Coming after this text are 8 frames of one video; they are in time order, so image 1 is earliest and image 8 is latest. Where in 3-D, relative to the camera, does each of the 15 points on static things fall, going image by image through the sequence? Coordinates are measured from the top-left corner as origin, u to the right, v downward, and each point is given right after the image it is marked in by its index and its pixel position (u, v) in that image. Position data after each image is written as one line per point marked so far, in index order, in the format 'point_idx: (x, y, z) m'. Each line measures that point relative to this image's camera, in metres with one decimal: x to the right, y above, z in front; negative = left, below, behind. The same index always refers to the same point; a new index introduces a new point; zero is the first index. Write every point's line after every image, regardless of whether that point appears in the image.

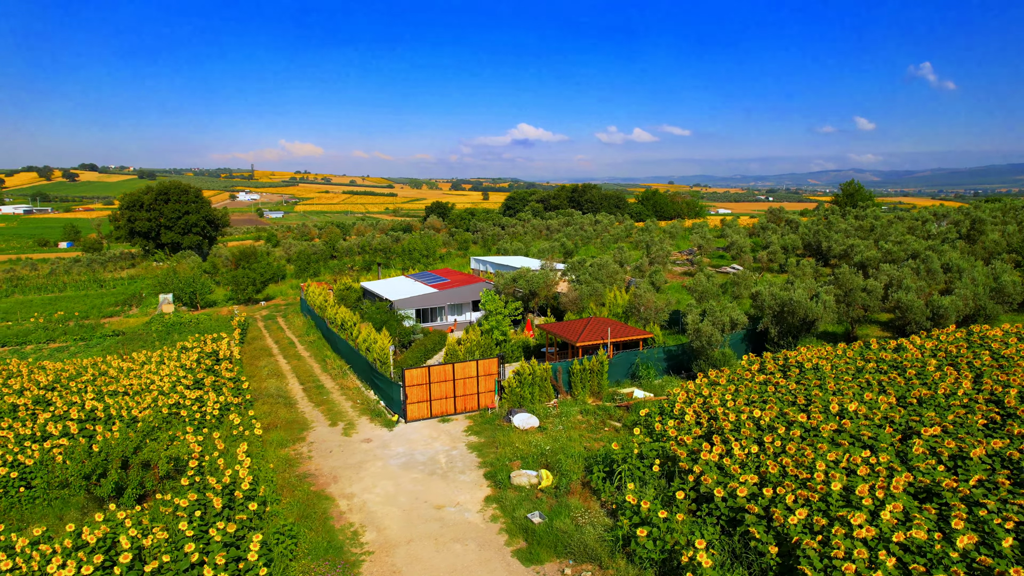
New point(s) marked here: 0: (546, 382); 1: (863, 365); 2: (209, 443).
0: (+0.7, -2.1, +14.2) m
1: (+6.7, -1.5, +12.6) m
2: (-5.2, -2.7, +11.2) m
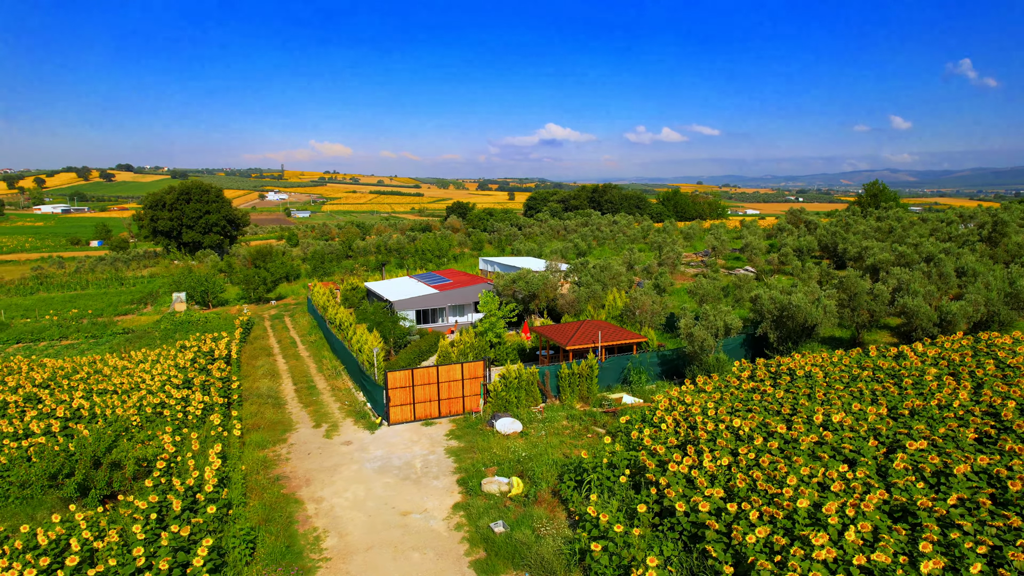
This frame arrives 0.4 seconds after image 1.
0: (+0.5, -2.1, +13.9) m
1: (+6.4, -1.6, +12.1) m
2: (-5.6, -2.7, +11.2) m
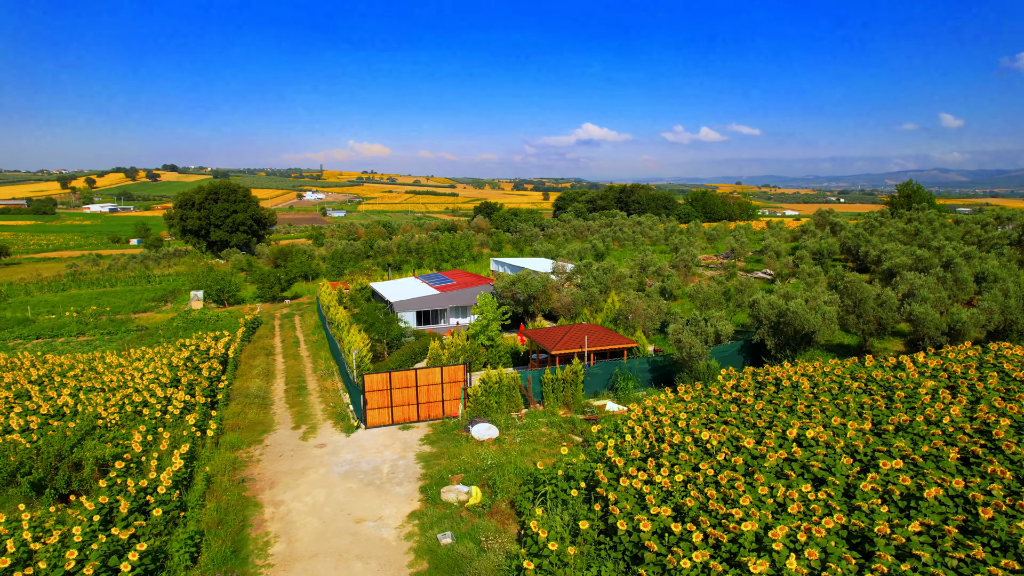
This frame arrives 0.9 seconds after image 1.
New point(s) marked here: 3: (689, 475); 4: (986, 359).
0: (+0.1, -2.2, +13.6) m
1: (+5.9, -1.7, +11.4) m
2: (-6.2, -2.7, +11.2) m
3: (+2.2, -2.4, +8.4) m
4: (+8.9, -1.3, +12.3) m
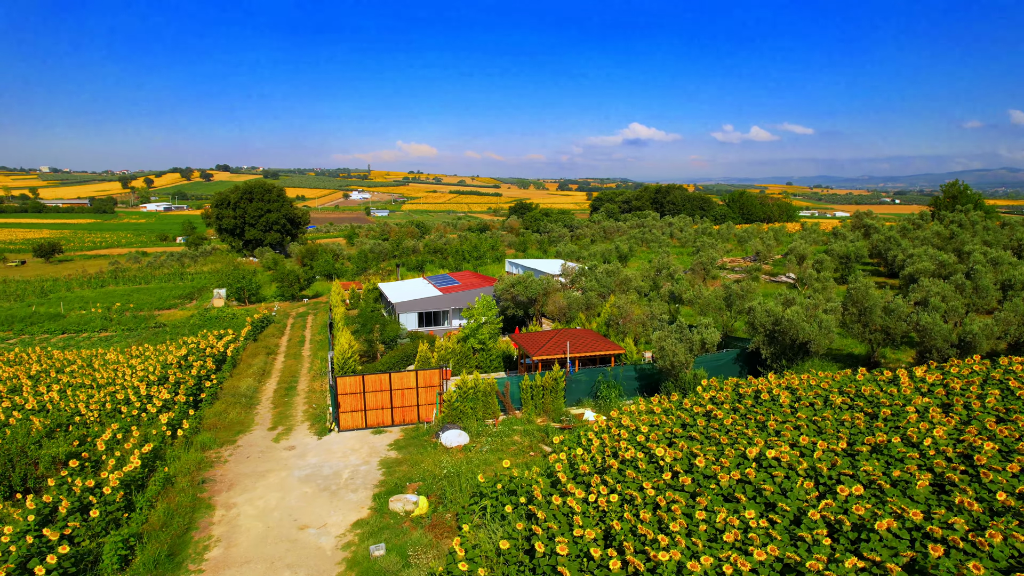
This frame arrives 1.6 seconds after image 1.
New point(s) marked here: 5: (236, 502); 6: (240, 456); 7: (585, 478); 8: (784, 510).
0: (-0.4, -2.2, +13.3) m
1: (+5.2, -1.8, +10.7) m
2: (-6.8, -2.7, +11.3) m
3: (+1.4, -2.5, +7.9) m
4: (+8.3, -1.5, +11.3) m
5: (-4.3, -3.4, +10.2) m
6: (-5.1, -3.1, +12.2) m
7: (+0.9, -2.5, +8.7) m
8: (+3.0, -2.5, +7.5) m
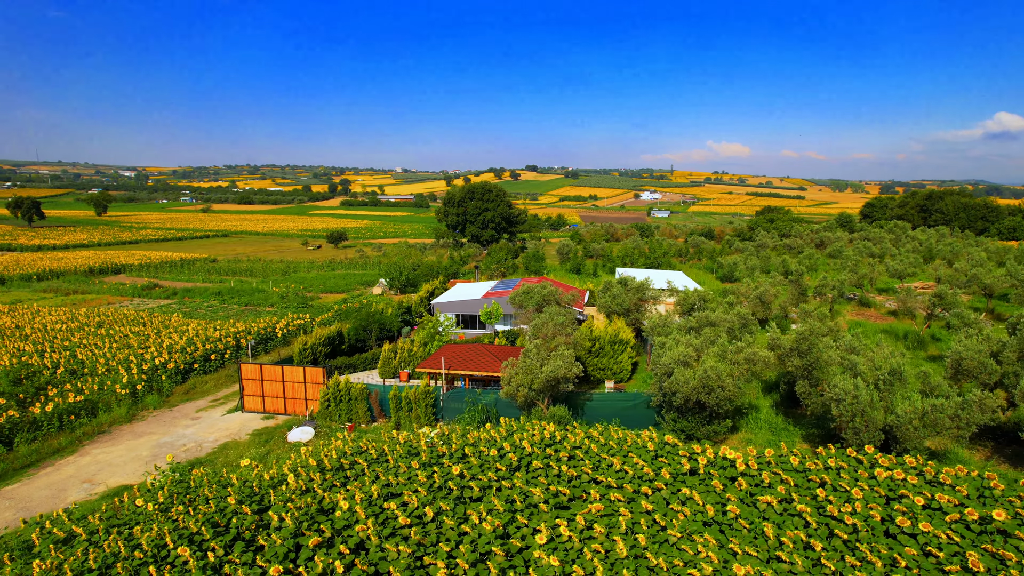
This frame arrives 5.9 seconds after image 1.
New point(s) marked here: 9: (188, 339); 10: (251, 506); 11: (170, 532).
0: (-3.1, -2.4, +13.4) m
1: (+0.8, -2.3, +8.6) m
2: (-9.7, -2.3, +14.4) m
3: (-3.9, -2.7, +7.8) m
4: (+3.8, -2.2, +7.8) m
5: (-8.0, -3.1, +12.4) m
6: (-7.8, -2.9, +14.4) m
7: (-3.9, -2.6, +8.7) m
8: (-2.6, -2.8, +6.7) m
9: (-9.5, -1.5, +19.2) m
10: (-3.1, -2.6, +7.8) m
11: (-3.7, -2.7, +7.2) m
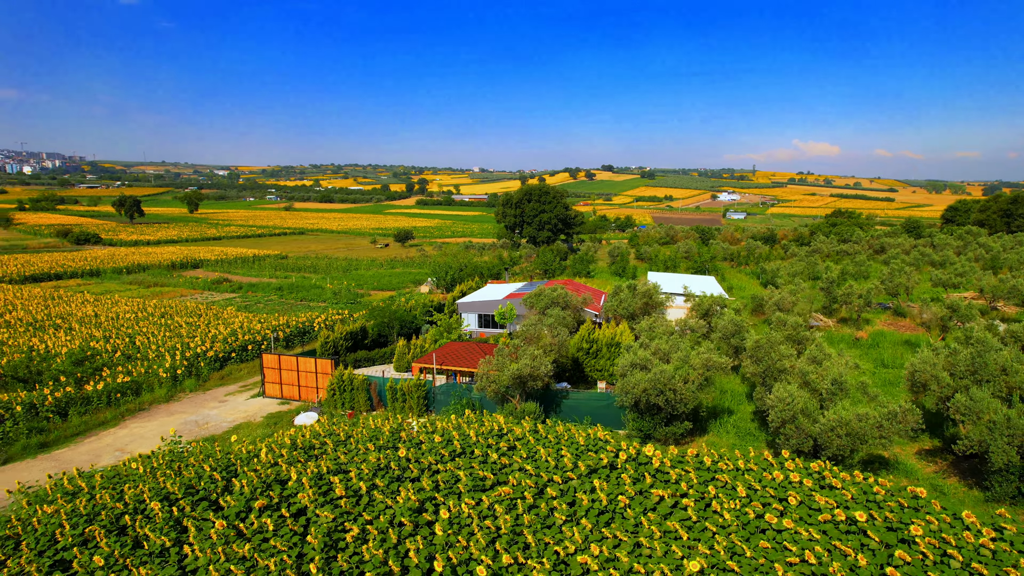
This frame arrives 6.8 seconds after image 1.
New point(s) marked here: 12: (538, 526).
0: (-3.4, -2.4, +14.7) m
1: (0.0, -2.4, +9.5) m
2: (-9.8, -2.2, +16.5) m
3: (-4.8, -2.6, +9.2) m
4: (+2.9, -2.4, +8.3) m
5: (-8.4, -3.0, +14.2) m
6: (-8.0, -2.8, +16.3) m
7: (-4.8, -2.6, +10.1) m
8: (-3.7, -2.8, +7.9) m
9: (-9.0, -1.3, +21.1) m
10: (-4.0, -2.6, +9.2) m
11: (-4.7, -2.7, +8.6) m
12: (+0.3, -2.6, +7.3) m
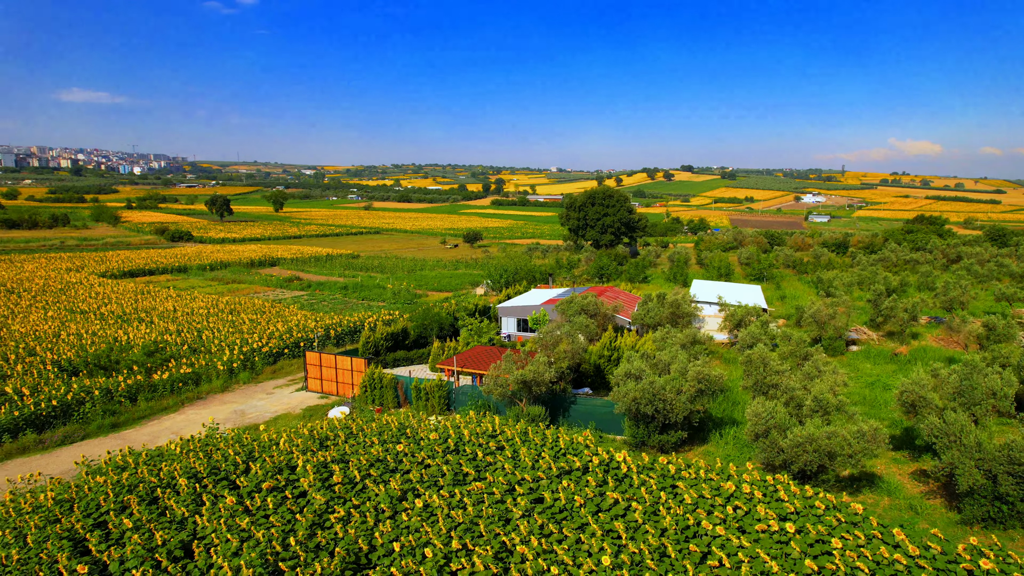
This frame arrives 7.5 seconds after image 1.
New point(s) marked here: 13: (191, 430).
0: (-3.0, -2.5, +15.9) m
1: (-0.3, -2.6, +10.3) m
2: (-9.2, -2.2, +18.4) m
3: (-5.0, -2.8, +10.6) m
4: (+2.5, -2.7, +8.9) m
5: (-8.0, -3.1, +16.0) m
6: (-7.4, -2.8, +18.0) m
7: (-4.9, -2.7, +11.5) m
8: (-4.0, -2.9, +9.2) m
9: (-7.8, -1.4, +23.0) m
10: (-4.2, -2.7, +10.5) m
11: (-5.0, -2.8, +10.0) m
12: (-0.1, -2.8, +8.1) m
13: (-7.2, -3.2, +14.7) m
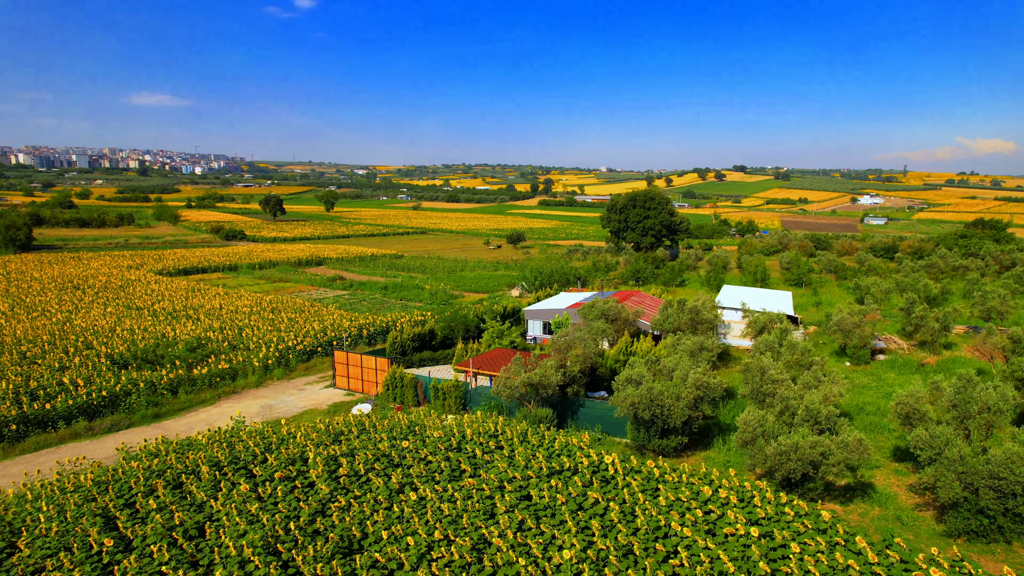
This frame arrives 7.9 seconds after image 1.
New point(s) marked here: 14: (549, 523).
0: (-2.6, -2.6, +16.6) m
1: (-0.3, -2.7, +10.9) m
2: (-8.6, -2.2, +19.6) m
3: (-5.0, -2.8, +11.5) m
4: (+2.3, -2.8, +9.2) m
5: (-7.6, -3.1, +17.2) m
6: (-6.8, -2.8, +19.1) m
7: (-4.8, -2.8, +12.4) m
8: (-4.2, -3.0, +10.1) m
9: (-6.9, -1.4, +24.1) m
10: (-4.2, -2.8, +11.3) m
11: (-5.1, -2.8, +10.9) m
12: (-0.4, -3.0, +8.7) m
13: (-6.9, -3.3, +15.8) m
14: (+0.5, -3.0, +8.4) m
